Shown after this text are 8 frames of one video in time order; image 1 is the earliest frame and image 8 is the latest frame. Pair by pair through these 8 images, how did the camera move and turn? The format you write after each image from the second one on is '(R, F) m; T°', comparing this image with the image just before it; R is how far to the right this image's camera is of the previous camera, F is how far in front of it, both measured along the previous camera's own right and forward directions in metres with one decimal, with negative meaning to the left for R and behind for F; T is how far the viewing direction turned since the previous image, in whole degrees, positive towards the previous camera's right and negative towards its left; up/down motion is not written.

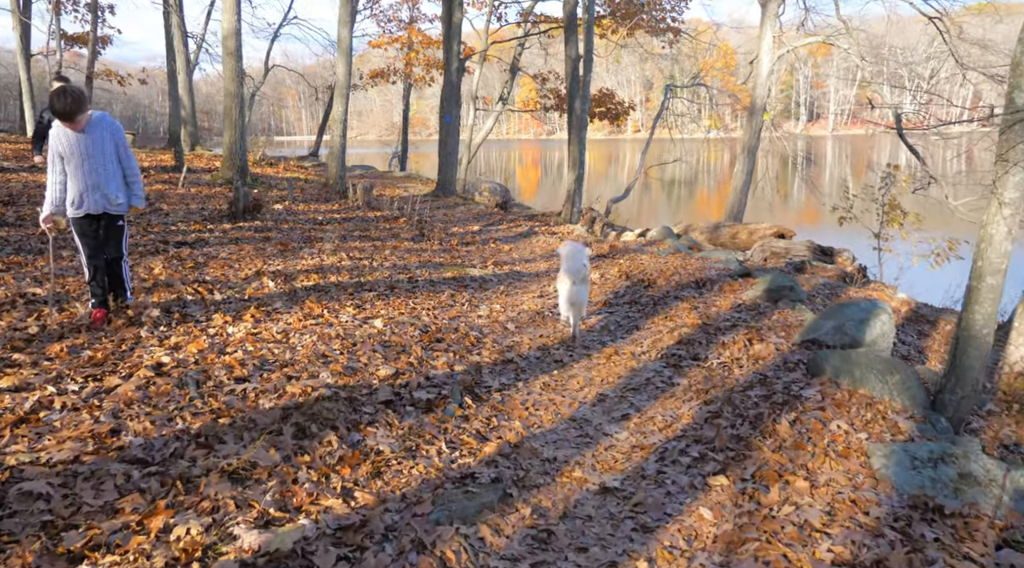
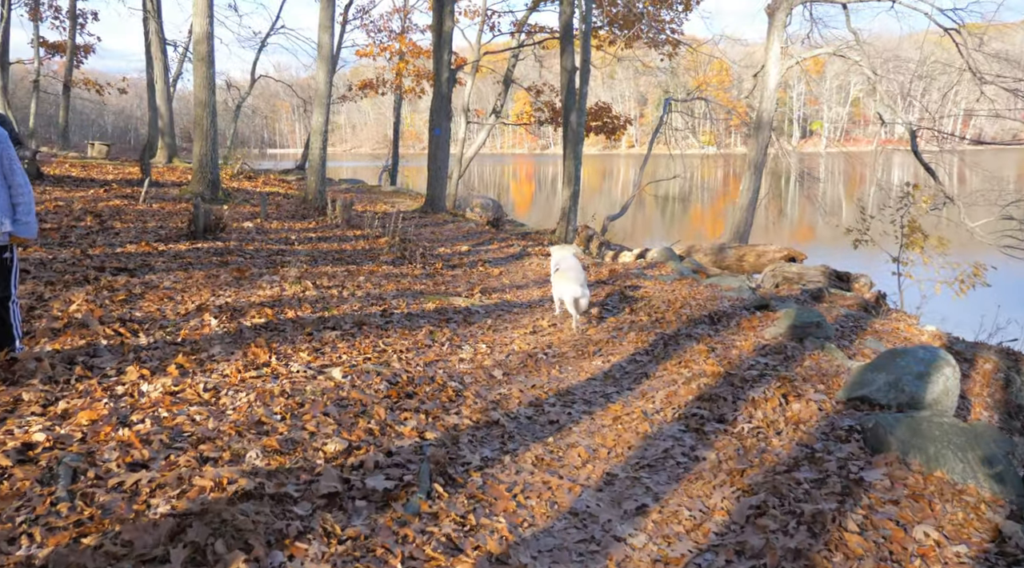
(+0.1, +1.3) m; 0°
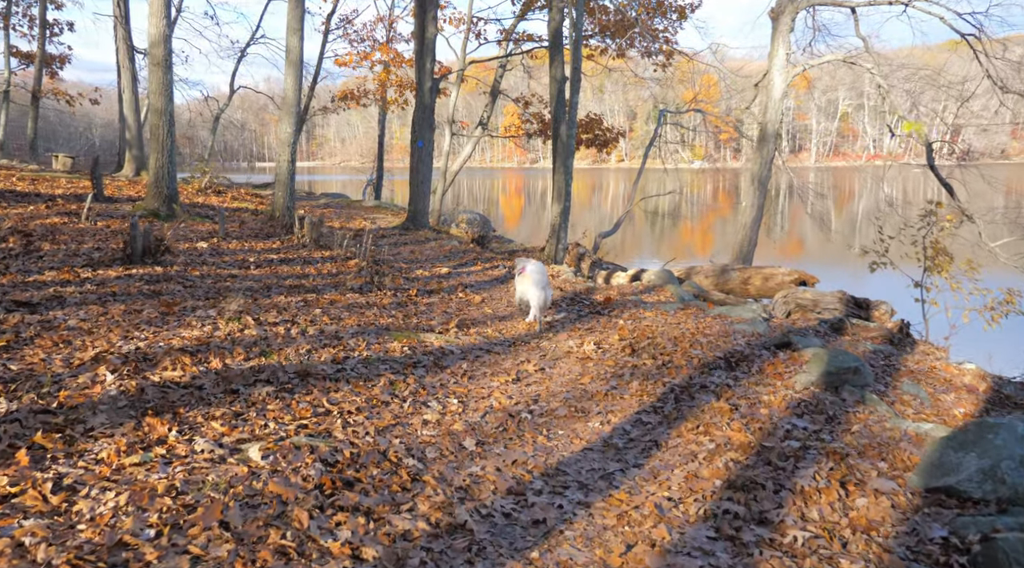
(+0.1, +1.5) m; +1°
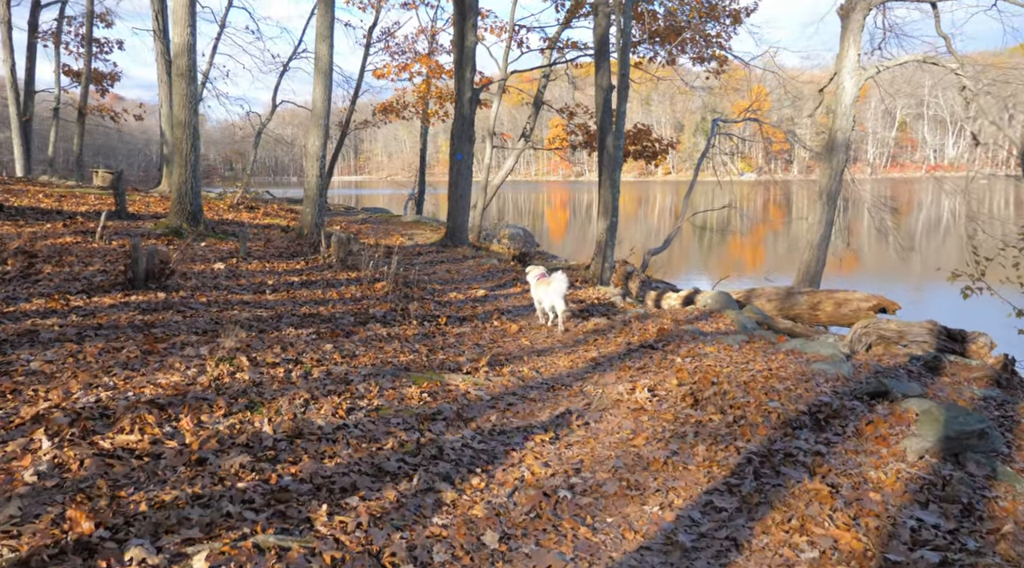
(+0.1, +1.3) m; -3°
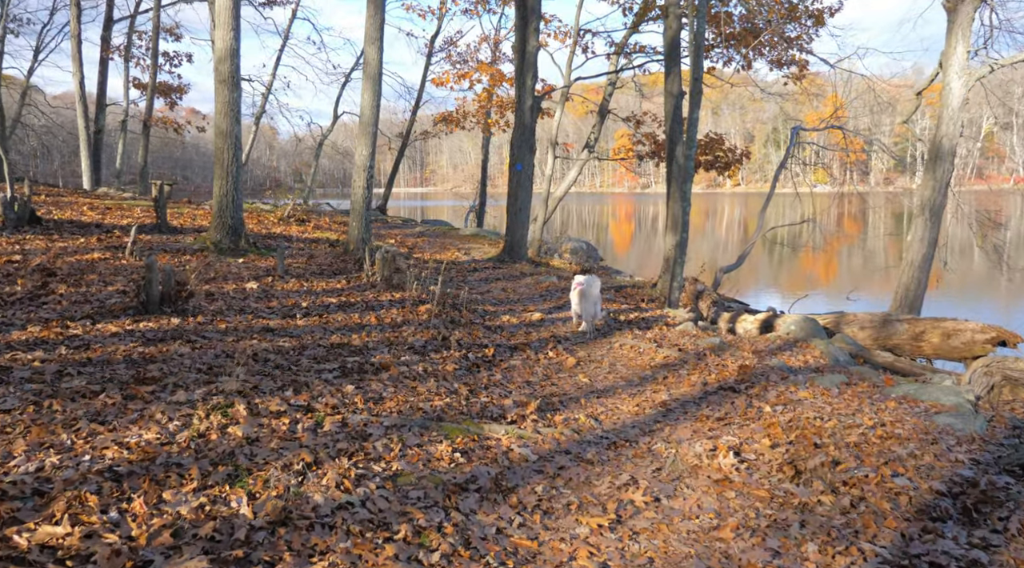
(+0.1, +1.4) m; -5°
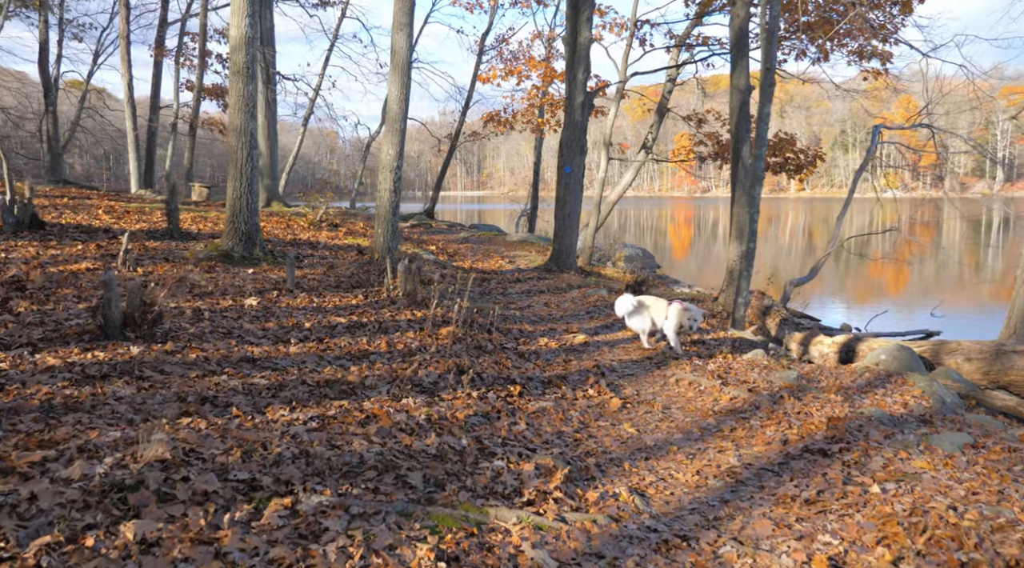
(+0.2, +1.8) m; -4°
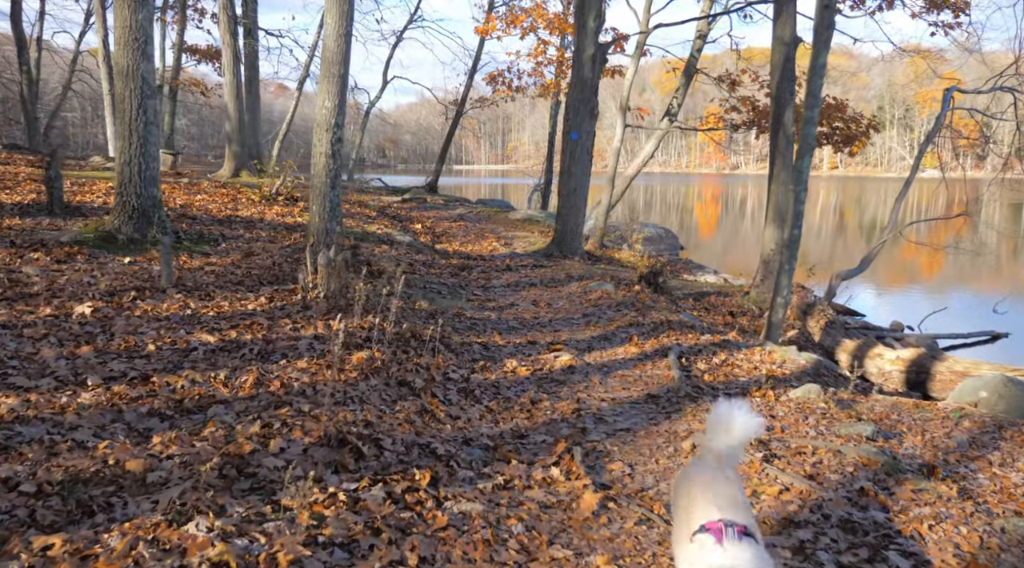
(+0.7, +3.3) m; -2°
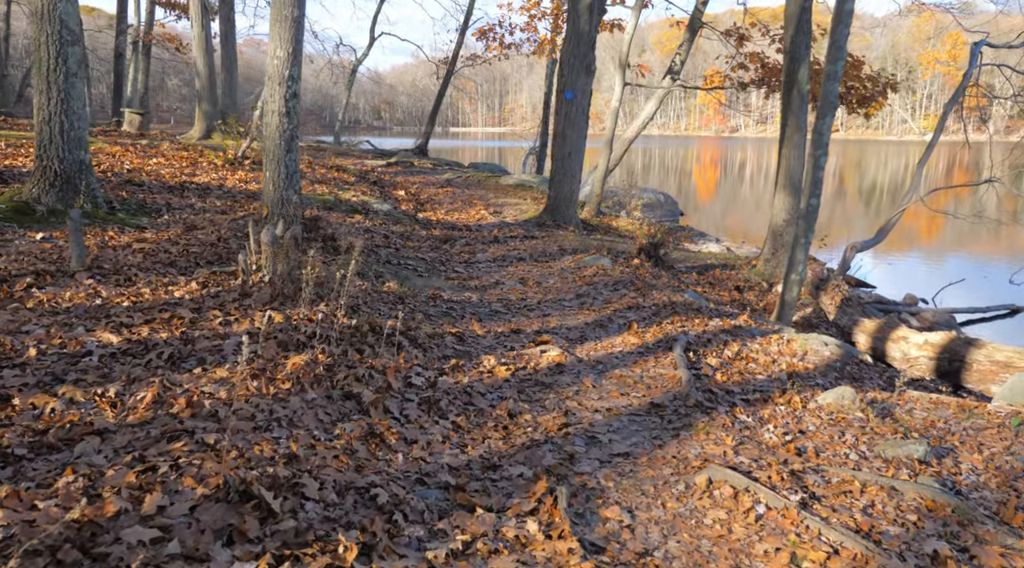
(+0.2, +1.4) m; 0°
